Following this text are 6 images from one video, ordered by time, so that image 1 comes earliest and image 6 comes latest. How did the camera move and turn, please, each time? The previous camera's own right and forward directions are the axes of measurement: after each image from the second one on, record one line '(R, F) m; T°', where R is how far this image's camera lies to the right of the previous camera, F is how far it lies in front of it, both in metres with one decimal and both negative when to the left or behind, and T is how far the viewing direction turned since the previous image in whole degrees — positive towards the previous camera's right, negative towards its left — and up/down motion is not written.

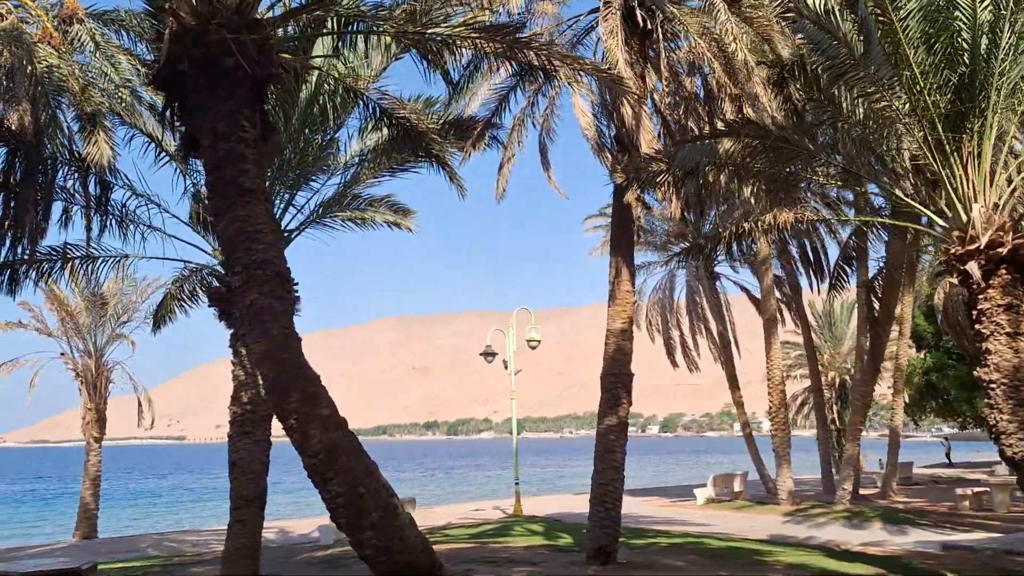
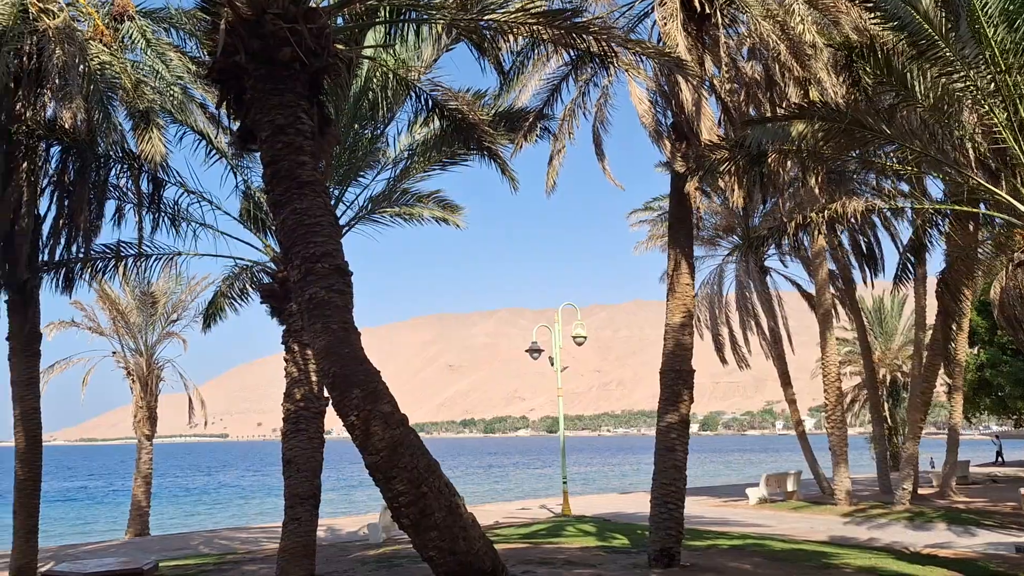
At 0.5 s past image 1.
(-0.2, +0.2) m; -2°
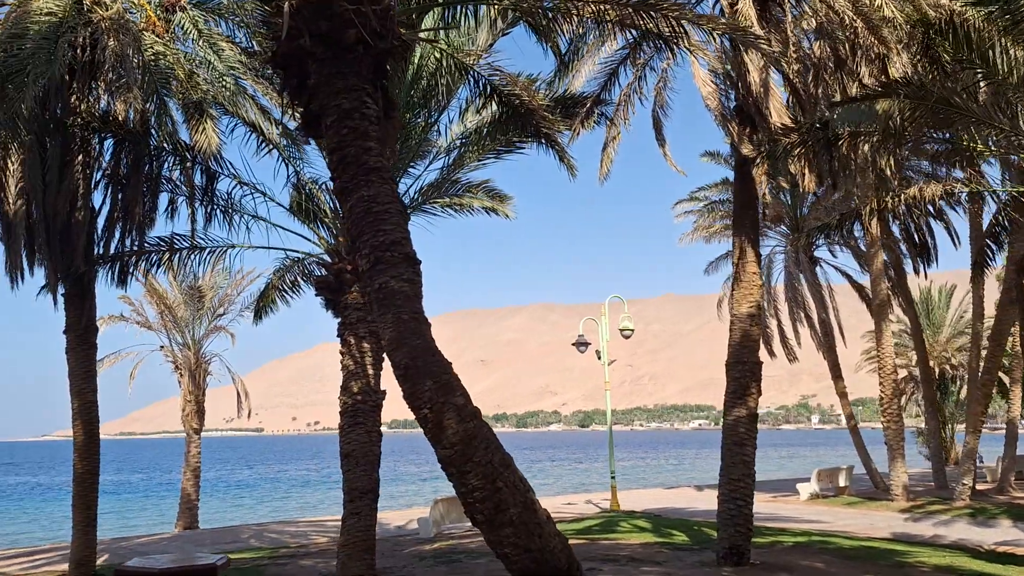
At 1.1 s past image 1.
(-0.3, +0.2) m; -2°
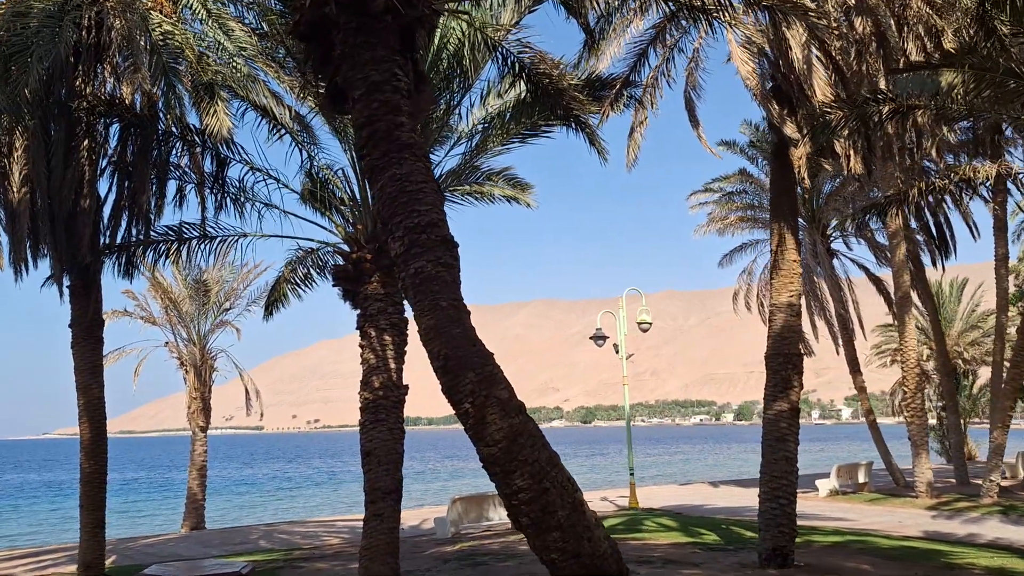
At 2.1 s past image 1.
(-0.3, +0.5) m; 0°
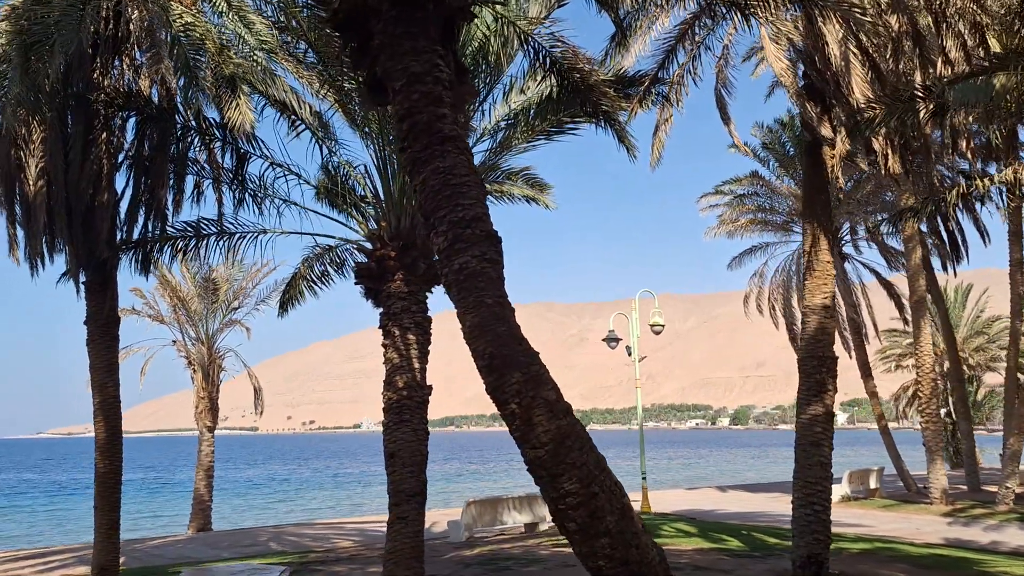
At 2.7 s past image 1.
(-0.3, +0.2) m; 0°
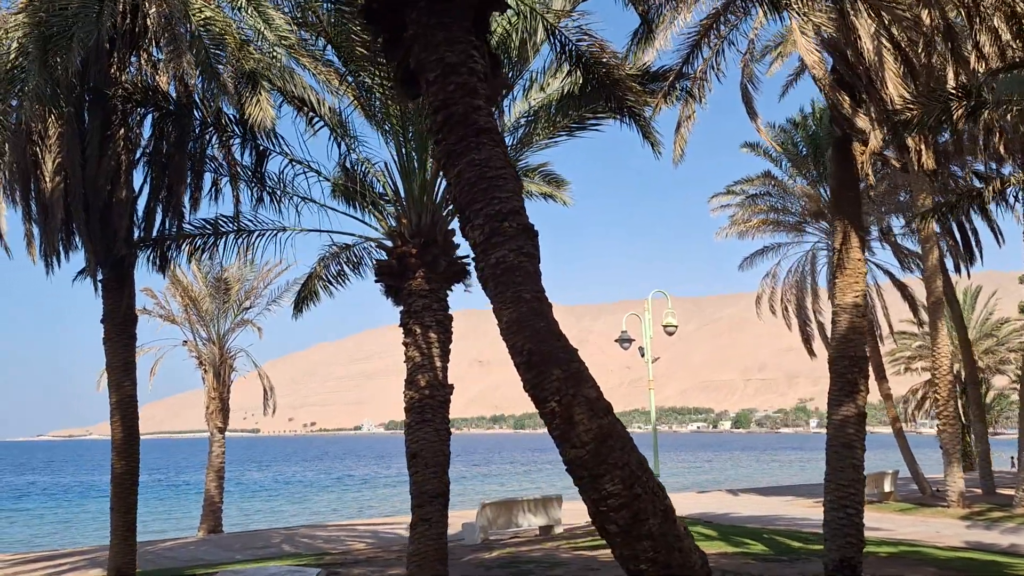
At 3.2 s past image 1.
(-0.2, +0.2) m; 0°
